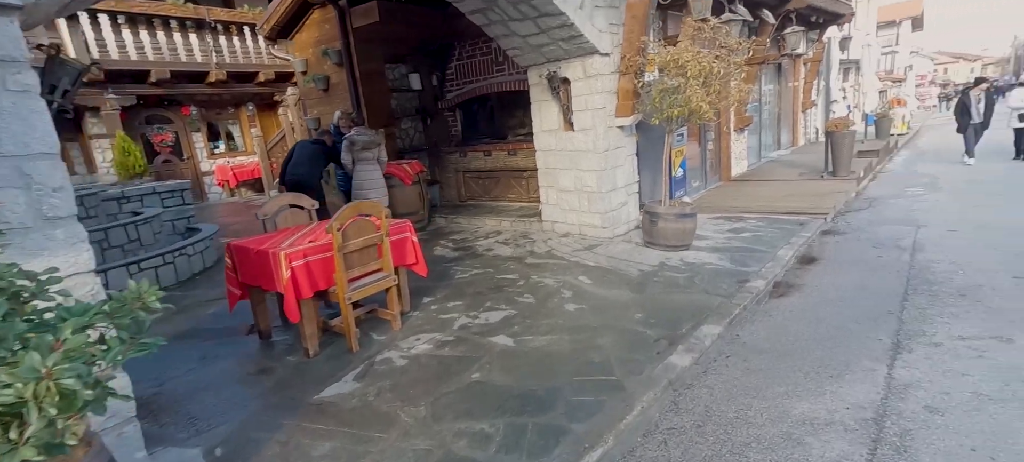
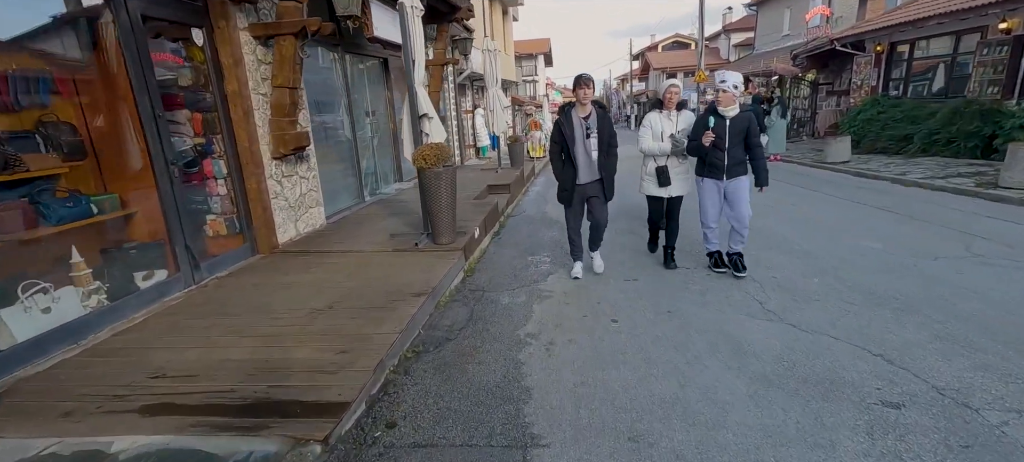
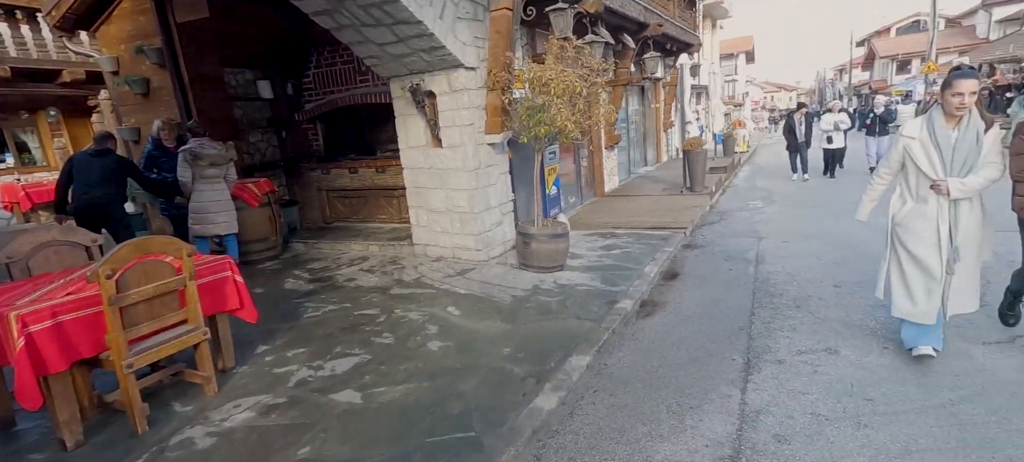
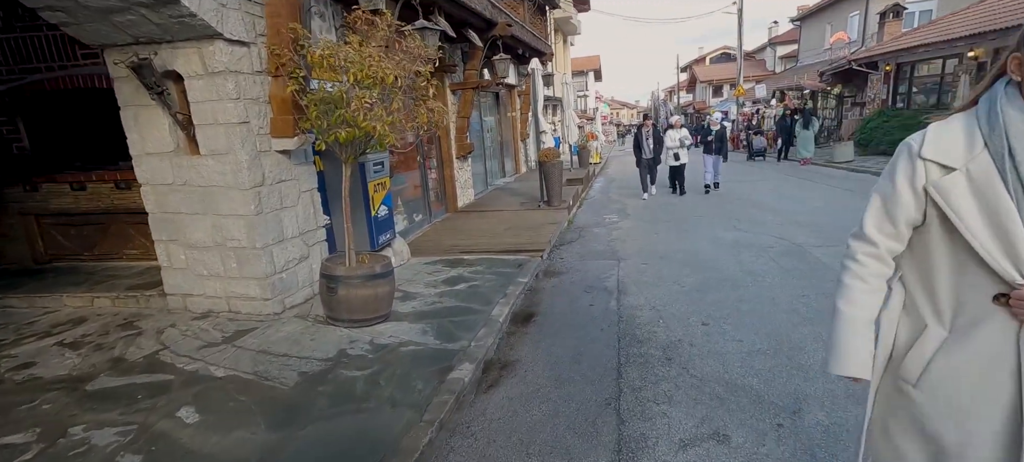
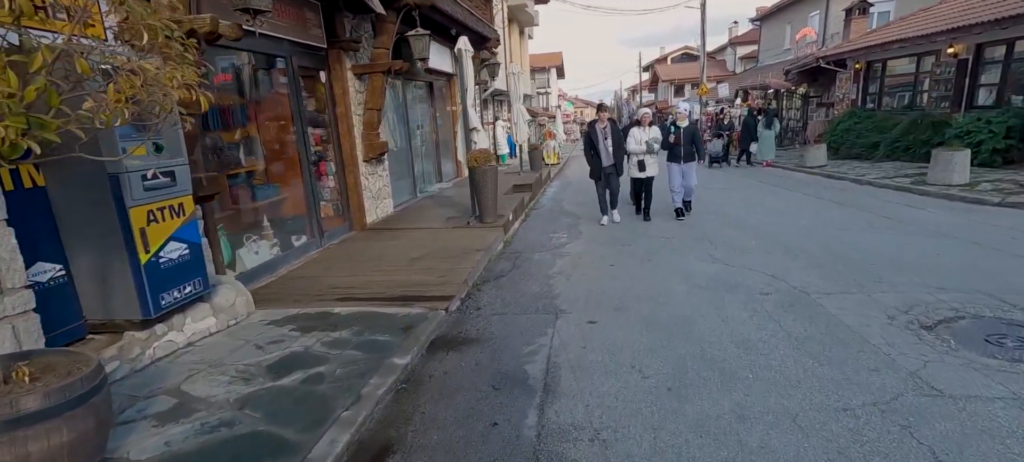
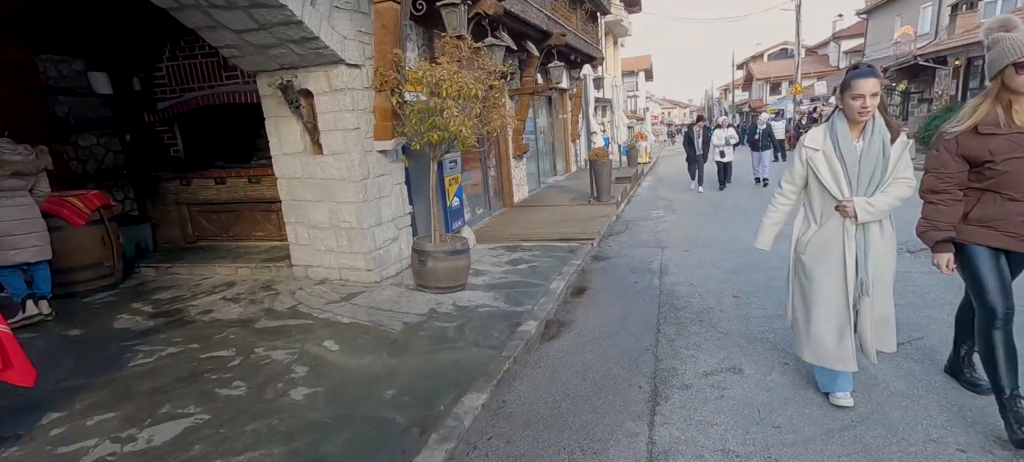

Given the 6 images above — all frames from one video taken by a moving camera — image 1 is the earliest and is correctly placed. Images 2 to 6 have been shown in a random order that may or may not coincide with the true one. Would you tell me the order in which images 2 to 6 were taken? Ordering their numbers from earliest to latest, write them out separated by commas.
3, 6, 4, 5, 2
